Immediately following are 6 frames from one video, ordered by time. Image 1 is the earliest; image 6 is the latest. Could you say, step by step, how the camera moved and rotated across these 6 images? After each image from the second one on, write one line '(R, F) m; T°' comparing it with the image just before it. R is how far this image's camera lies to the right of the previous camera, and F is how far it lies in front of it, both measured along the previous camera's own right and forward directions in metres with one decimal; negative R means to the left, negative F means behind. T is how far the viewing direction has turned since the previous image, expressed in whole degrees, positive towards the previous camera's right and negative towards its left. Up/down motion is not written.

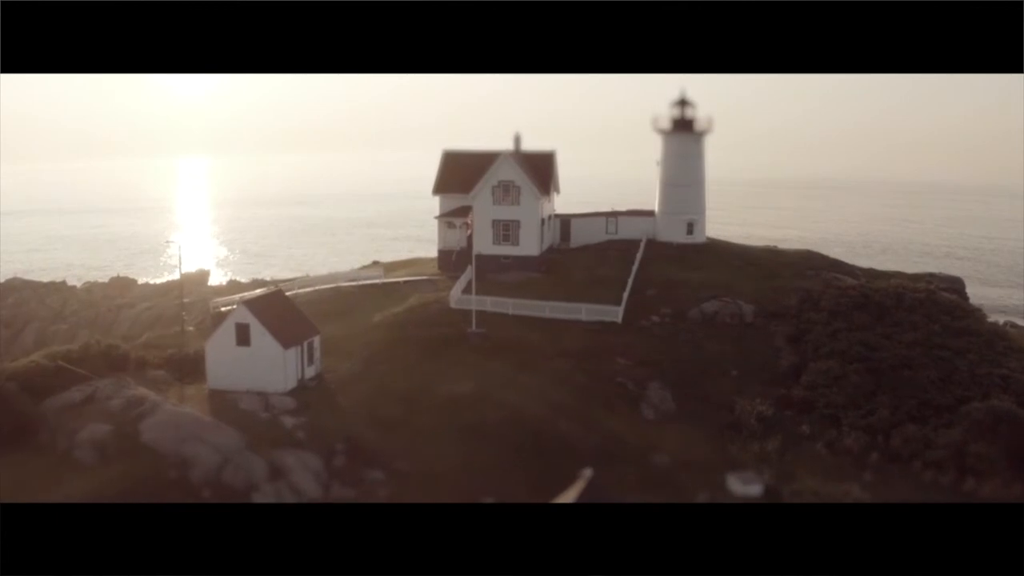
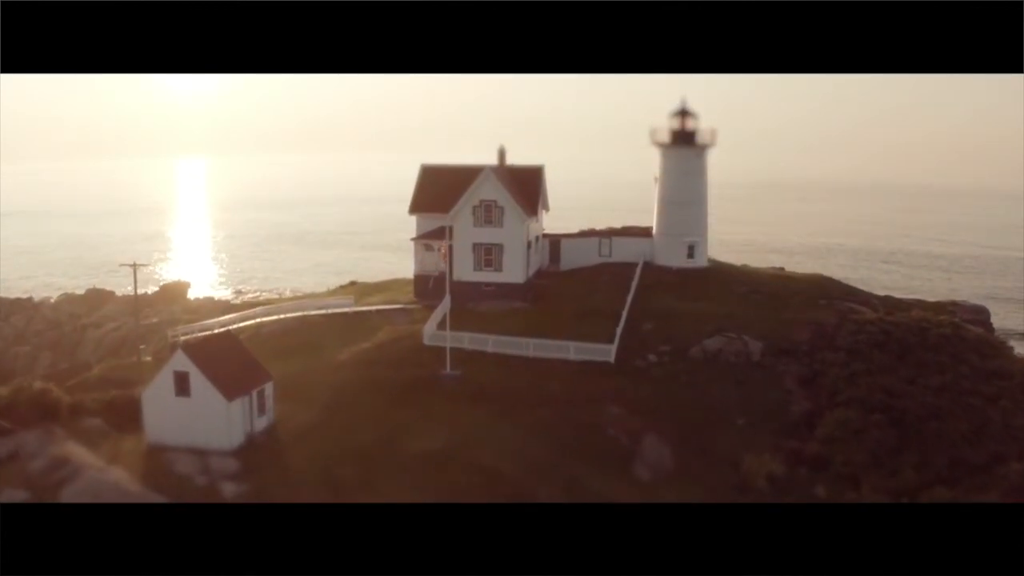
(+0.7, +3.3) m; 0°
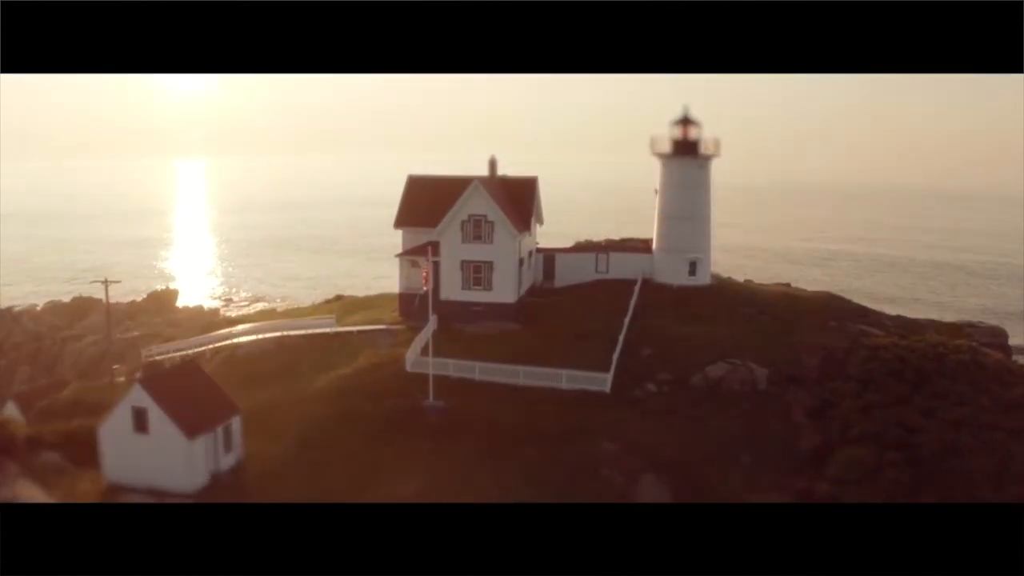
(+0.4, +1.9) m; 0°
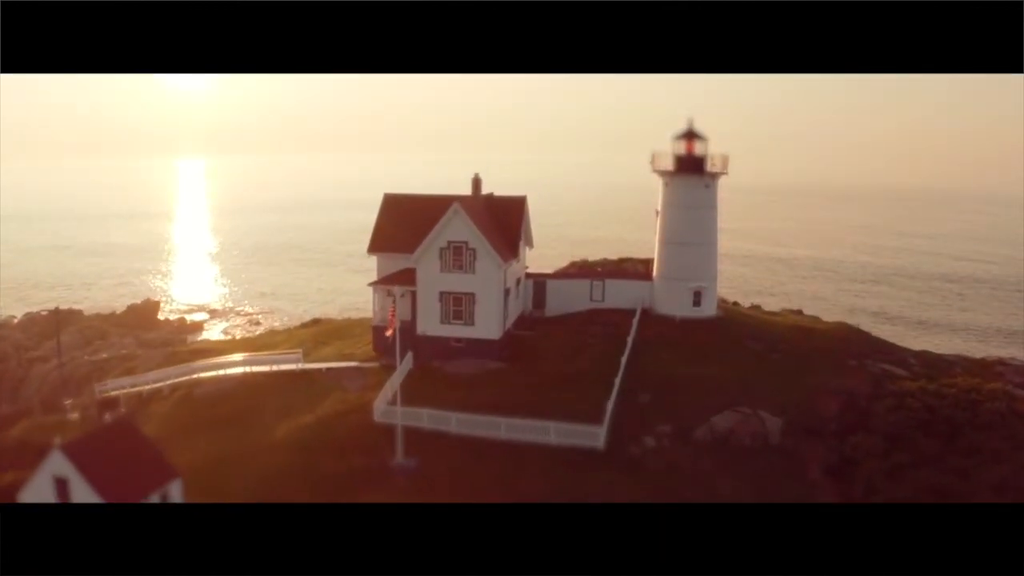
(+0.6, +3.1) m; 0°
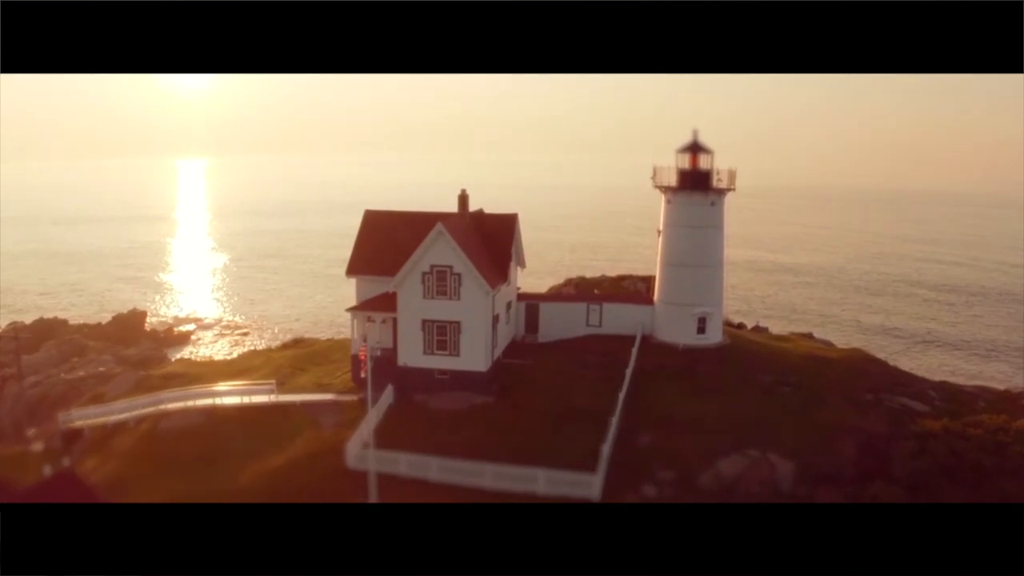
(+0.4, +2.1) m; 0°
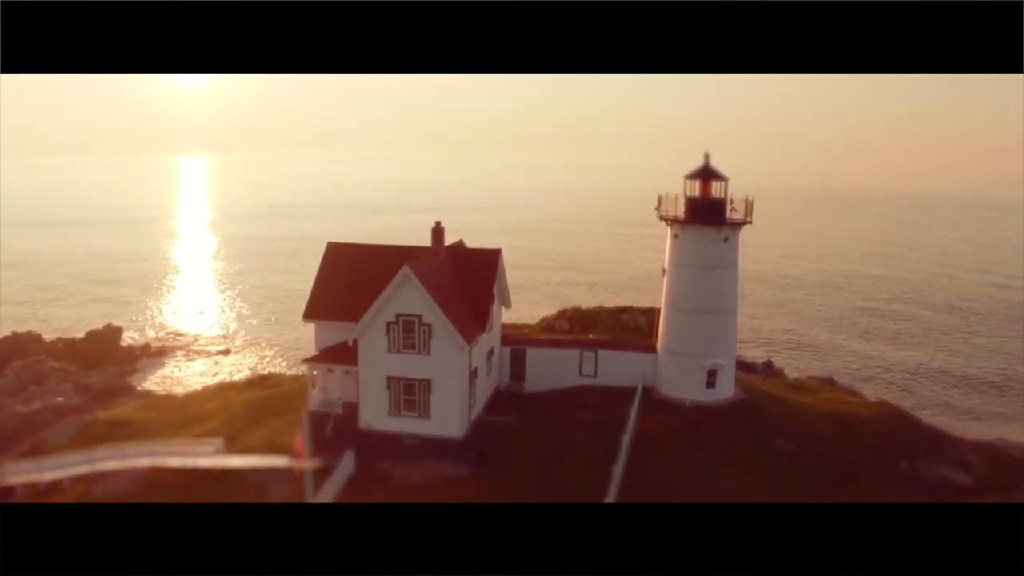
(+0.6, +3.6) m; 0°
